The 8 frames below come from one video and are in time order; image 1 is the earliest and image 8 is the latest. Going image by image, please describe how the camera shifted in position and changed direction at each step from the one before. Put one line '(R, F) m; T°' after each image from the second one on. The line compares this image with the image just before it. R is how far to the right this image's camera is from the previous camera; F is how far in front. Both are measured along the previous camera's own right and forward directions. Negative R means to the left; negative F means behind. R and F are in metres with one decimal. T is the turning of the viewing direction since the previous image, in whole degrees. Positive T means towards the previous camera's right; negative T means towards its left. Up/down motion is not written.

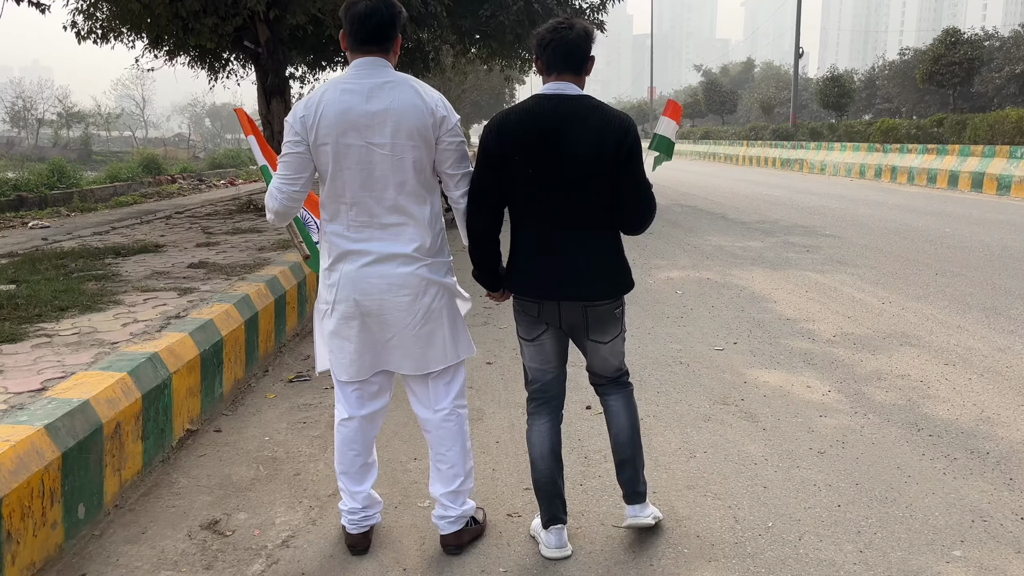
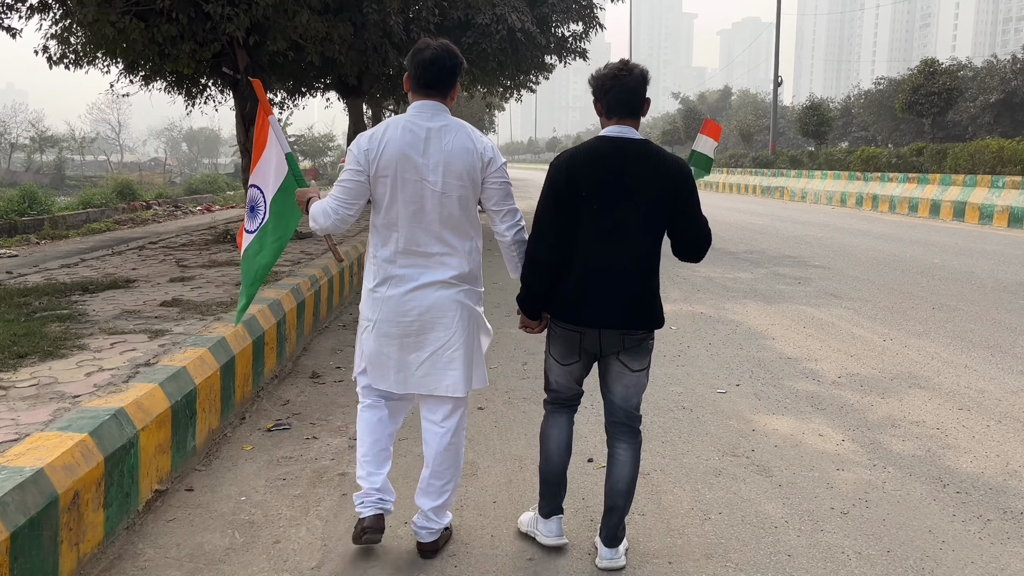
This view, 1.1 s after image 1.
(-0.1, +0.2) m; +1°
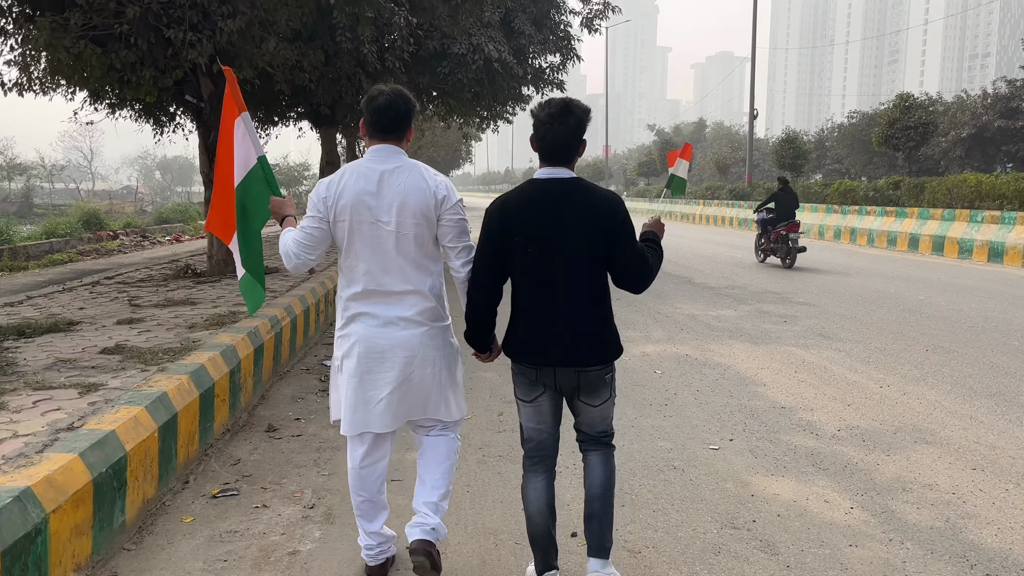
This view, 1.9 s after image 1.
(0.0, +0.3) m; +2°
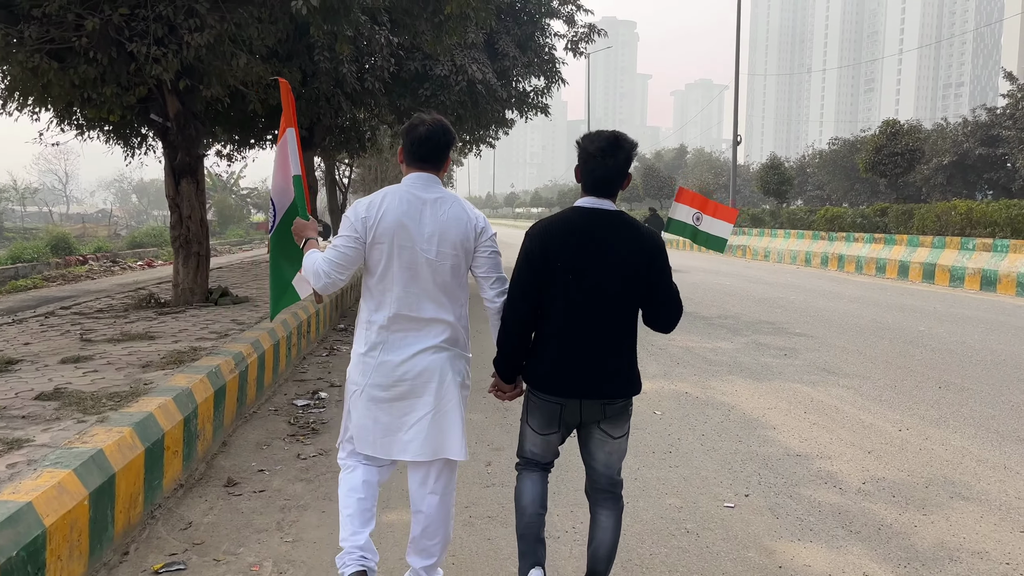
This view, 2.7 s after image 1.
(0.0, +0.4) m; +1°
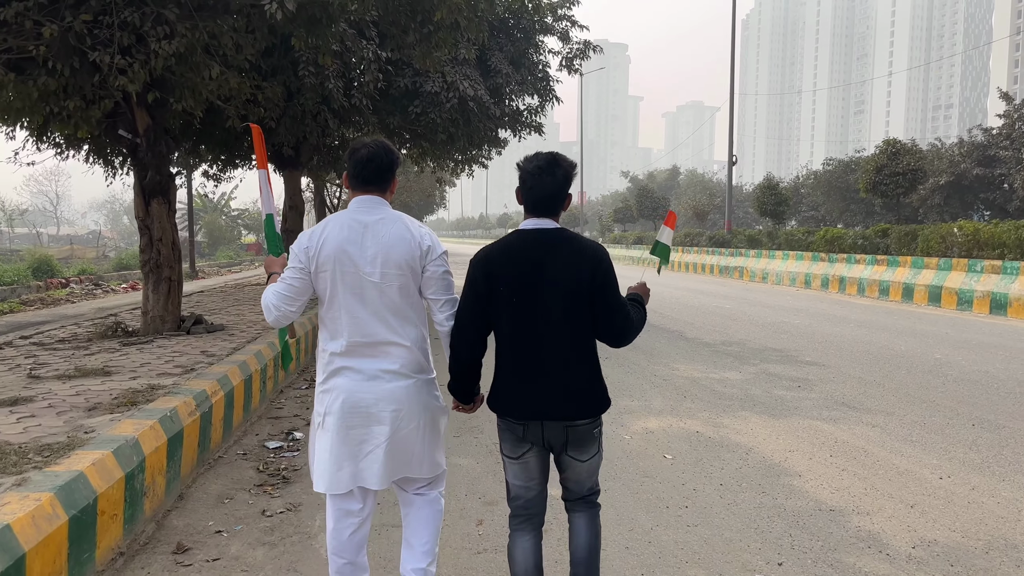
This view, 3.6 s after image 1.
(0.0, +0.5) m; 0°
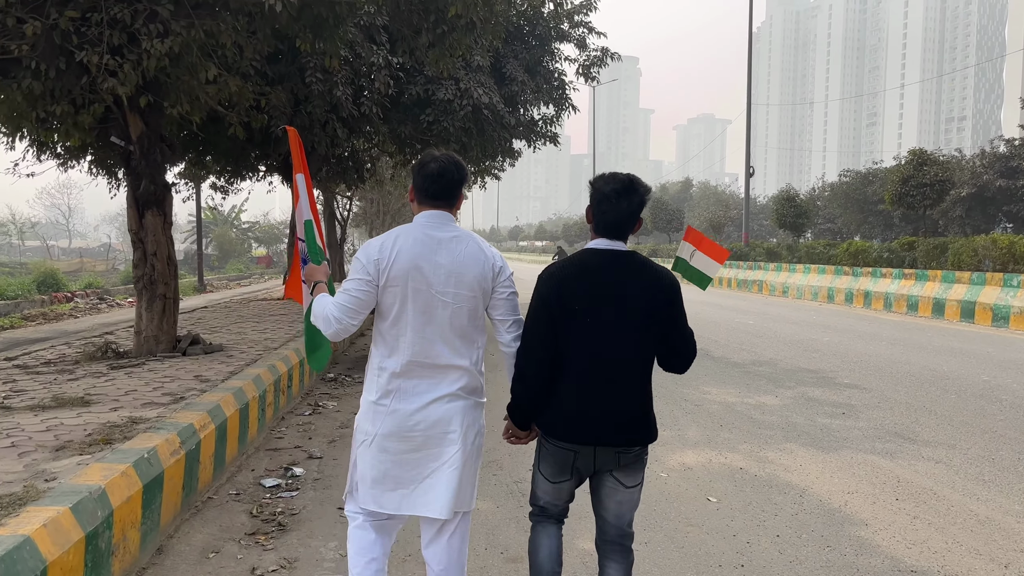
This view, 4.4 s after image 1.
(-0.1, +0.5) m; -1°
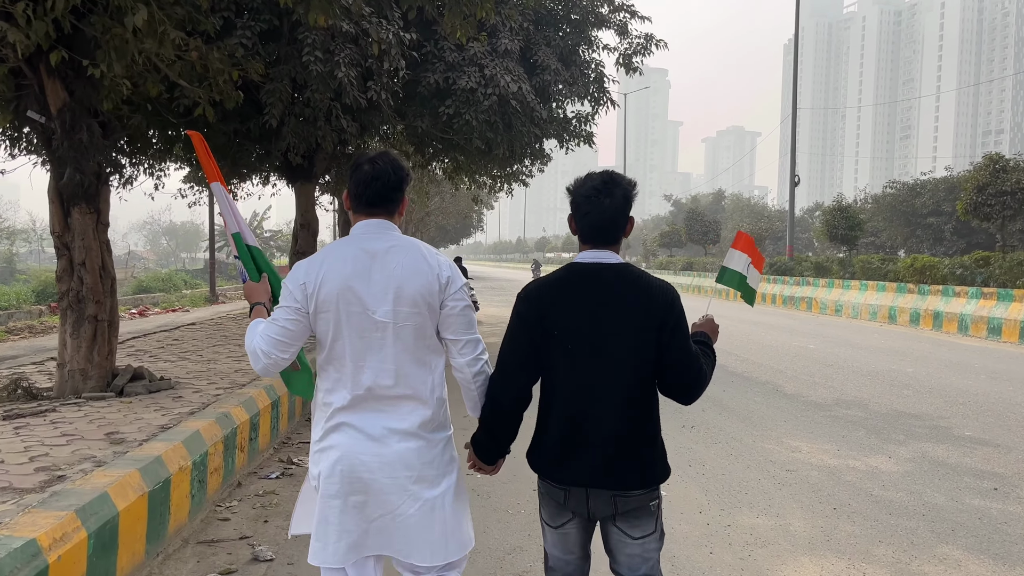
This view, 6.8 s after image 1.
(0.0, +1.5) m; -2°
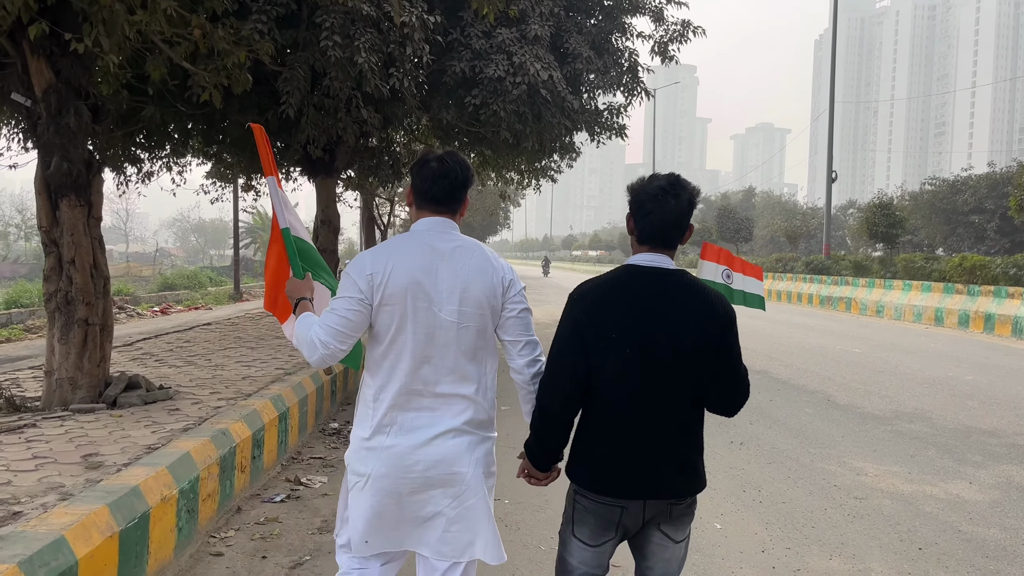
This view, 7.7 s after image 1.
(0.0, +0.5) m; -2°
